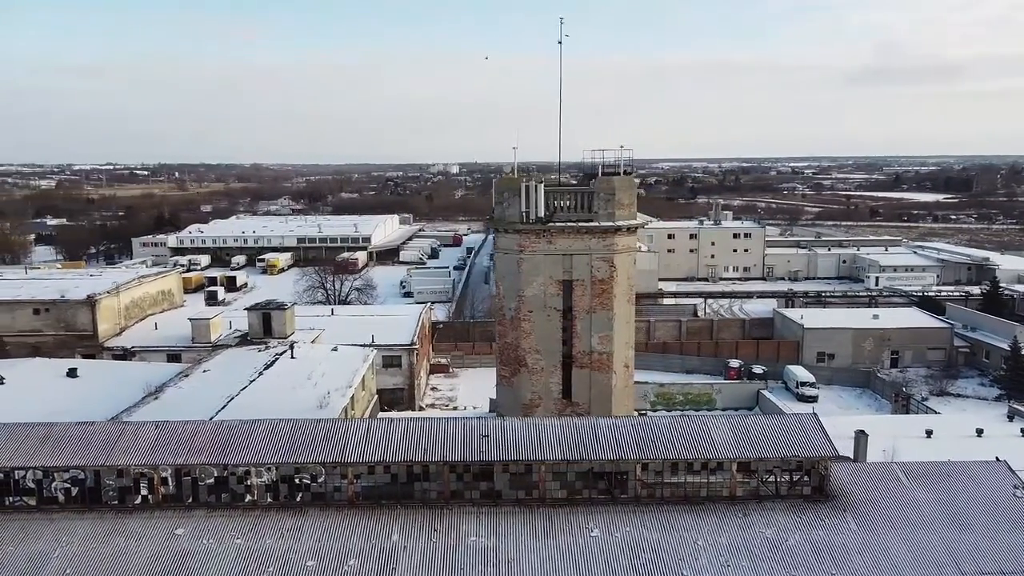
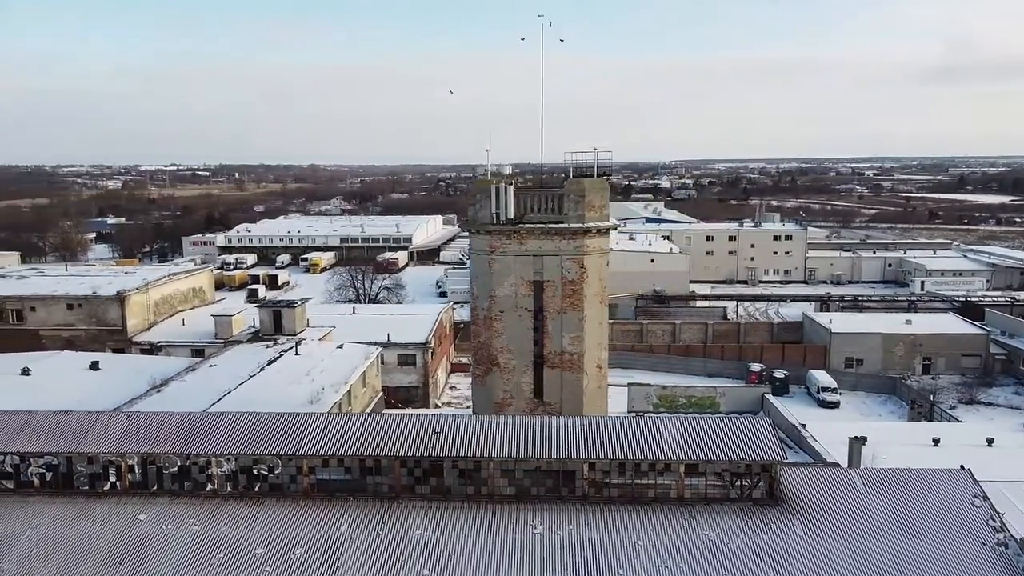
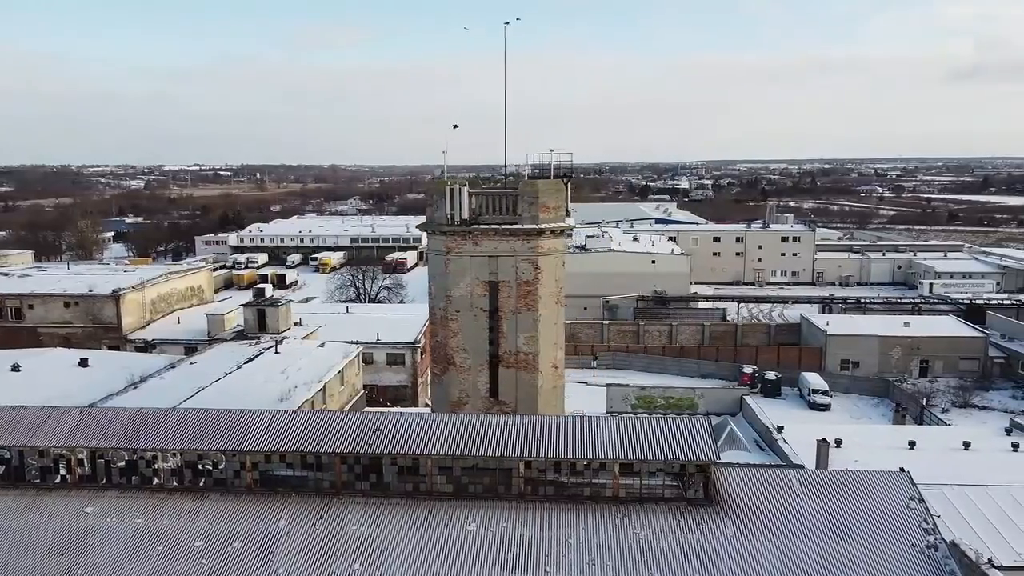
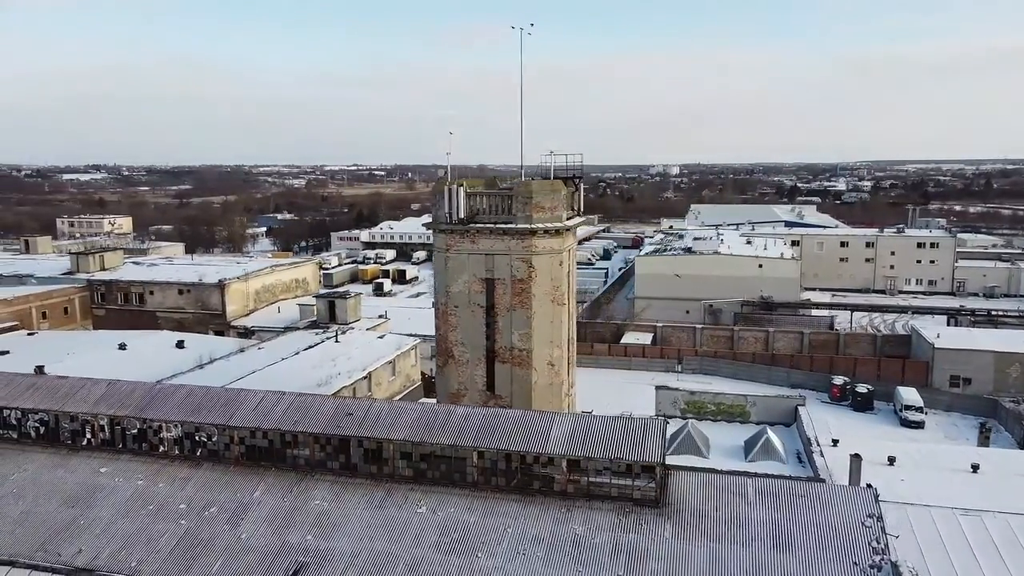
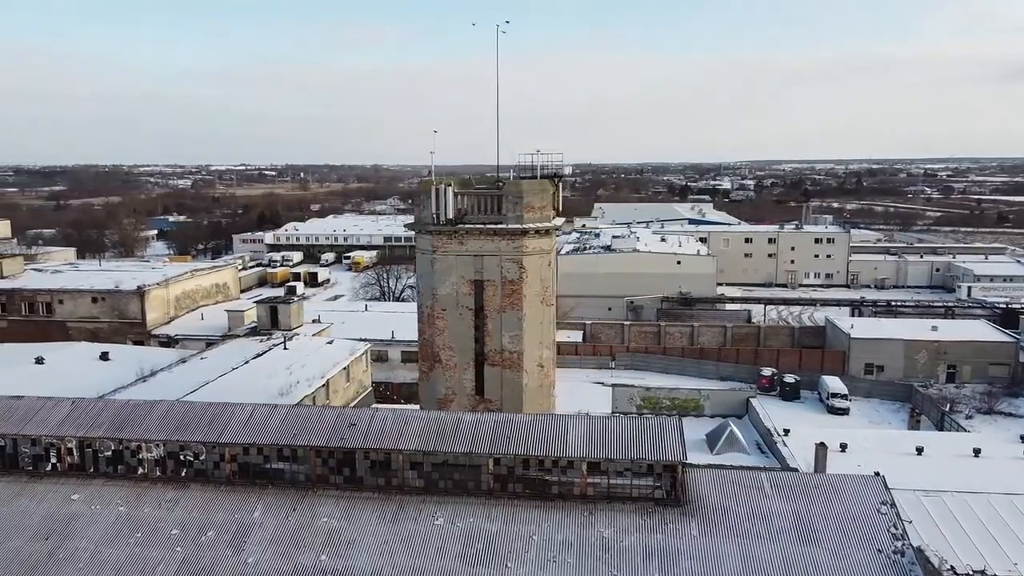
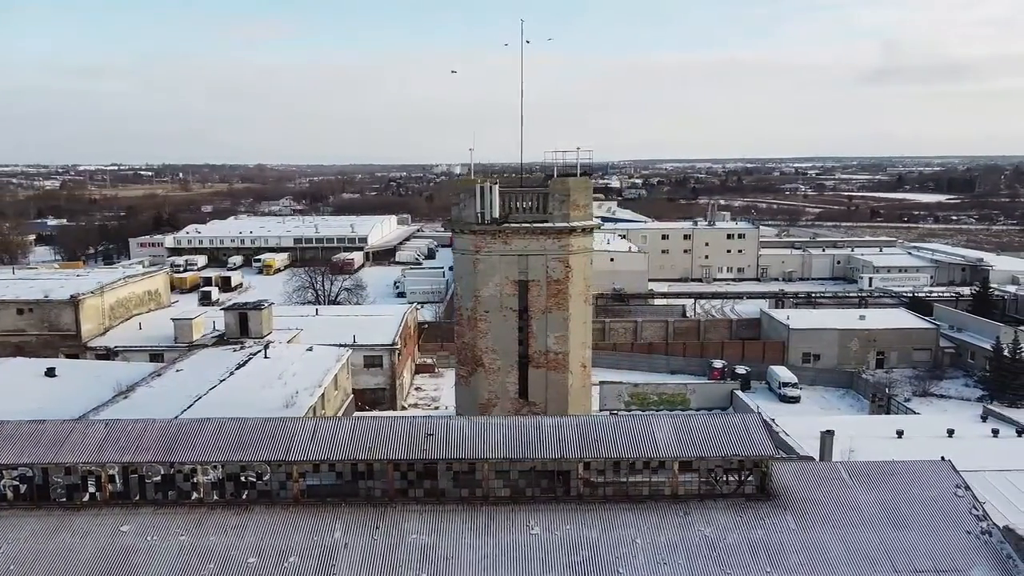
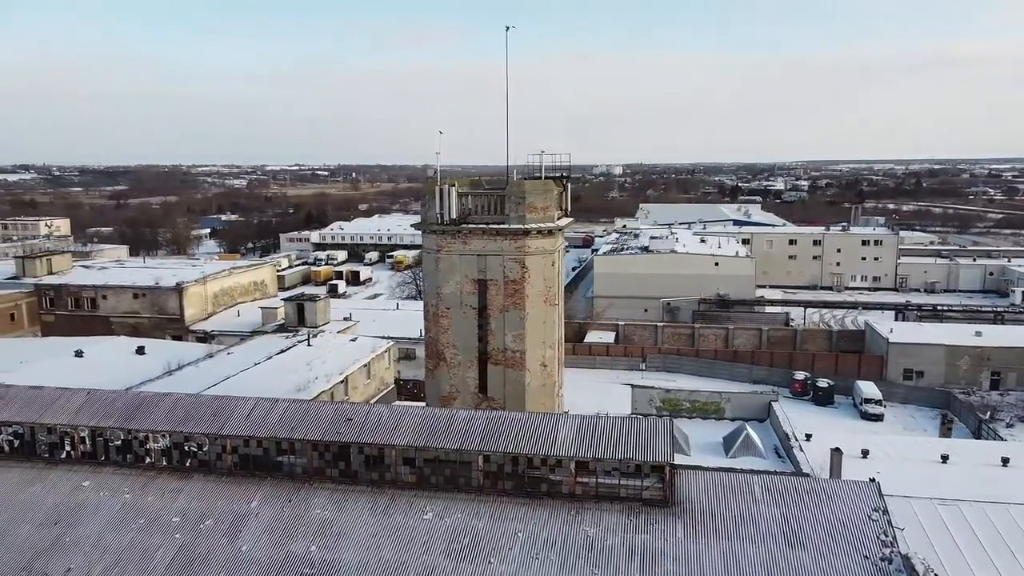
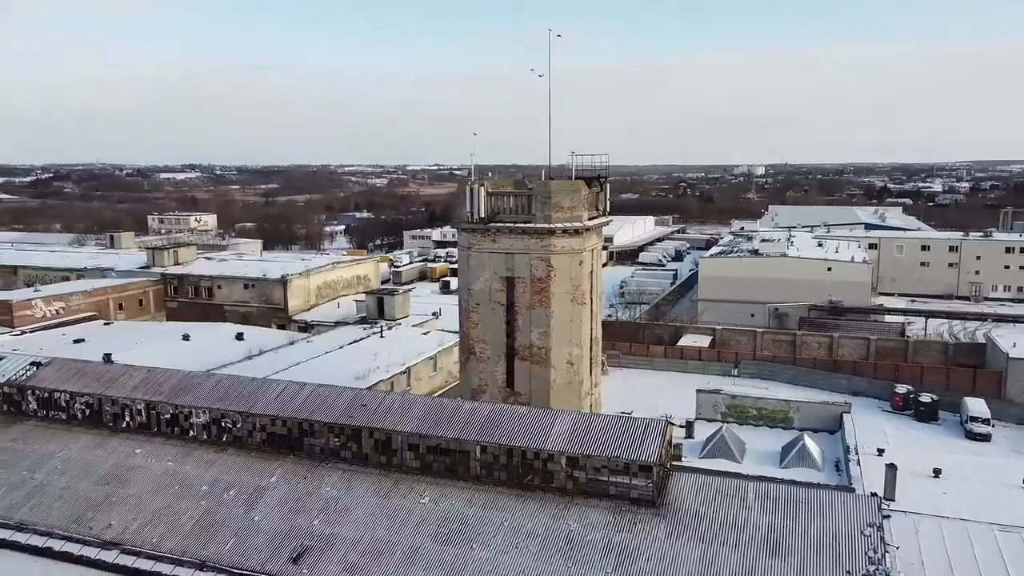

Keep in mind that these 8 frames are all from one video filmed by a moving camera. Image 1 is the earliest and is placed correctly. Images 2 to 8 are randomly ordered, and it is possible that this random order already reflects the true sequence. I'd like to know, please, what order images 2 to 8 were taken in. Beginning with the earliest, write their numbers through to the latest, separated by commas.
6, 2, 3, 5, 7, 4, 8
